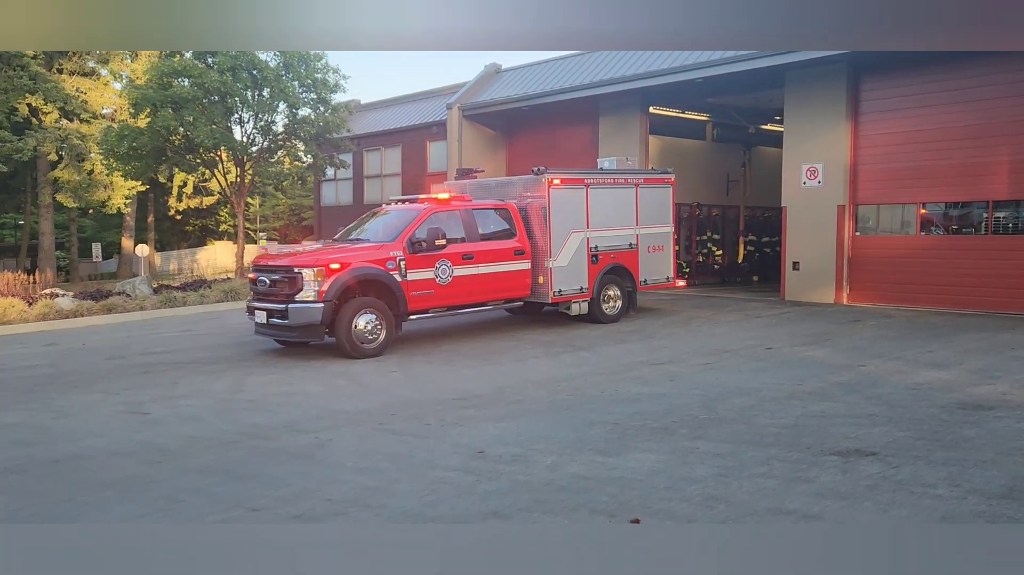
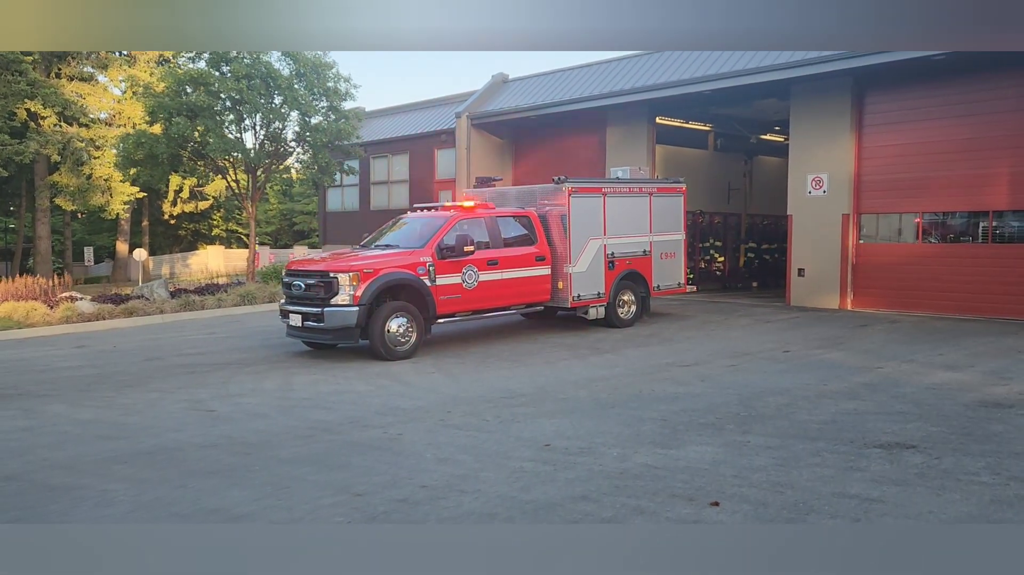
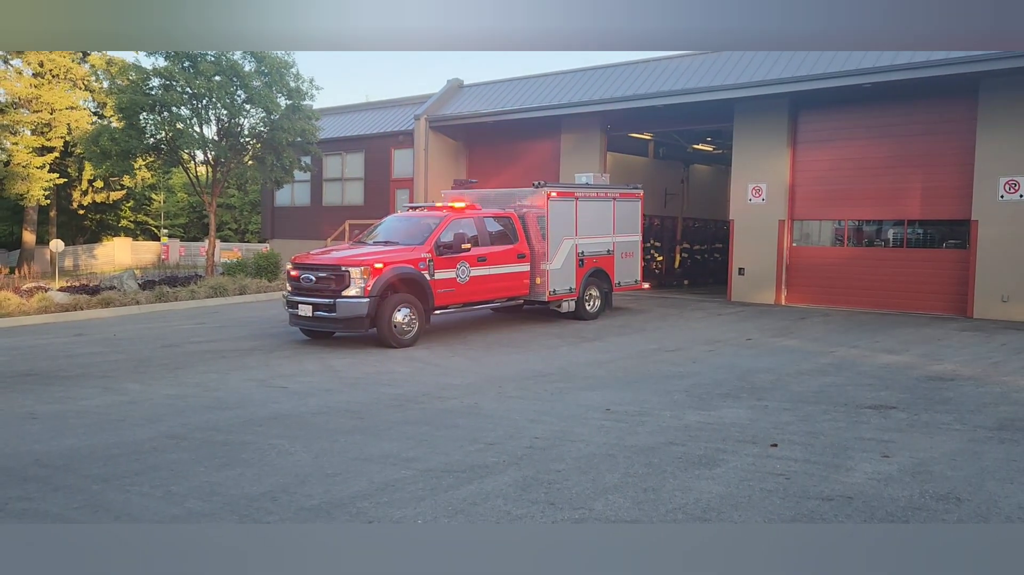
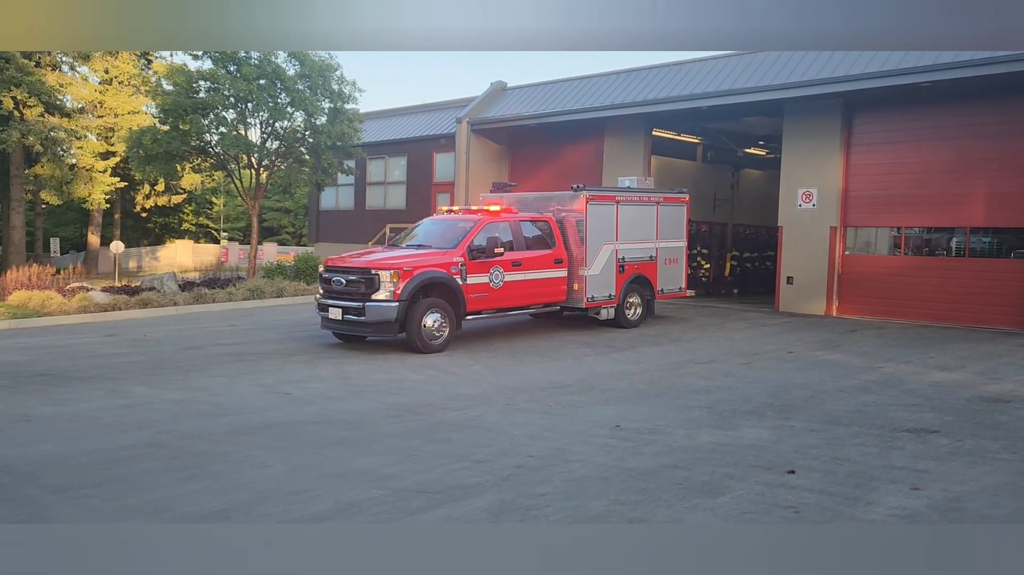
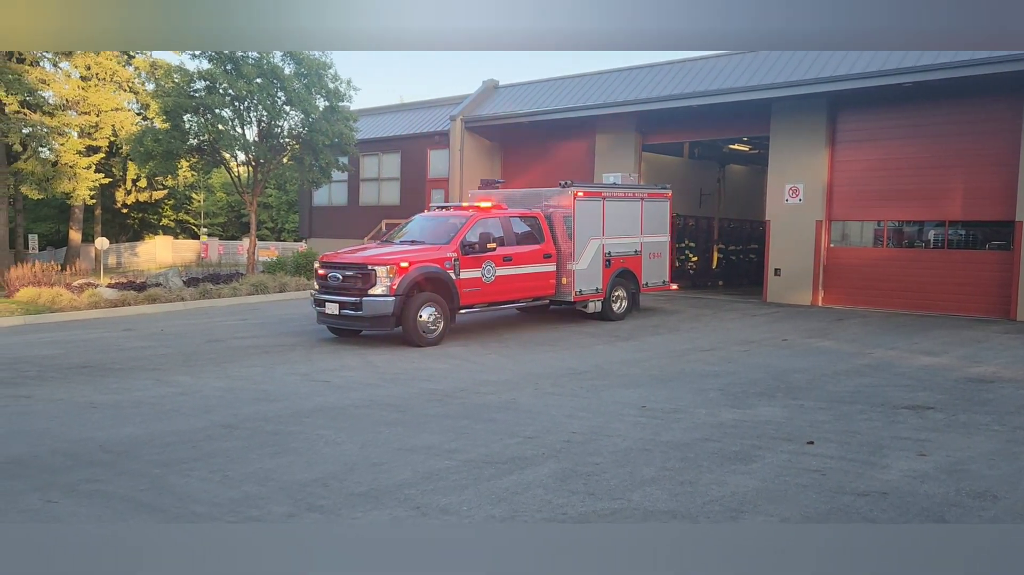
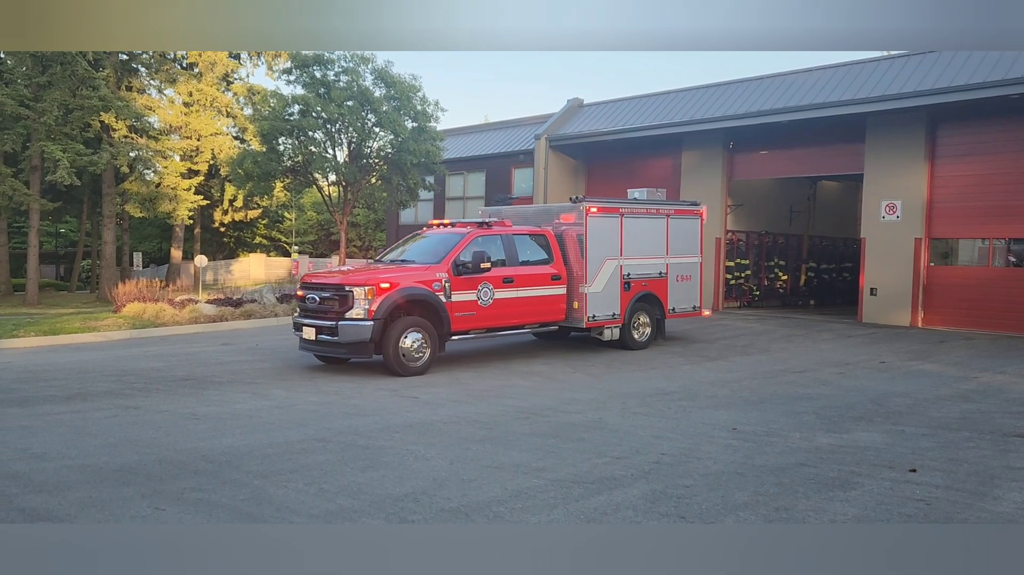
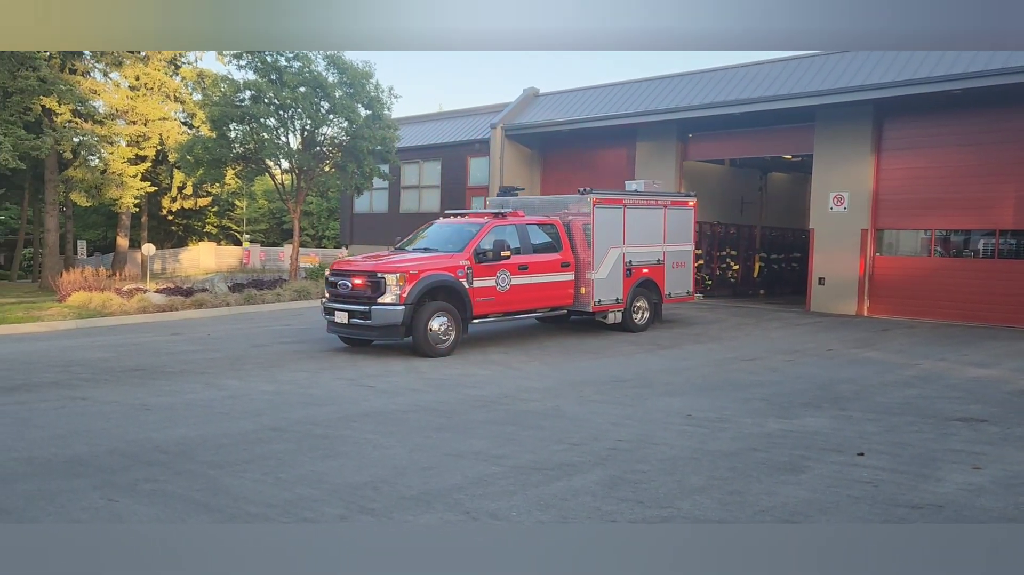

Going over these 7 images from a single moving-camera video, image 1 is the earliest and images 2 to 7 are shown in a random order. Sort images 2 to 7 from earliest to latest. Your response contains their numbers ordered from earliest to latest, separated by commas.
2, 4, 3, 5, 7, 6
